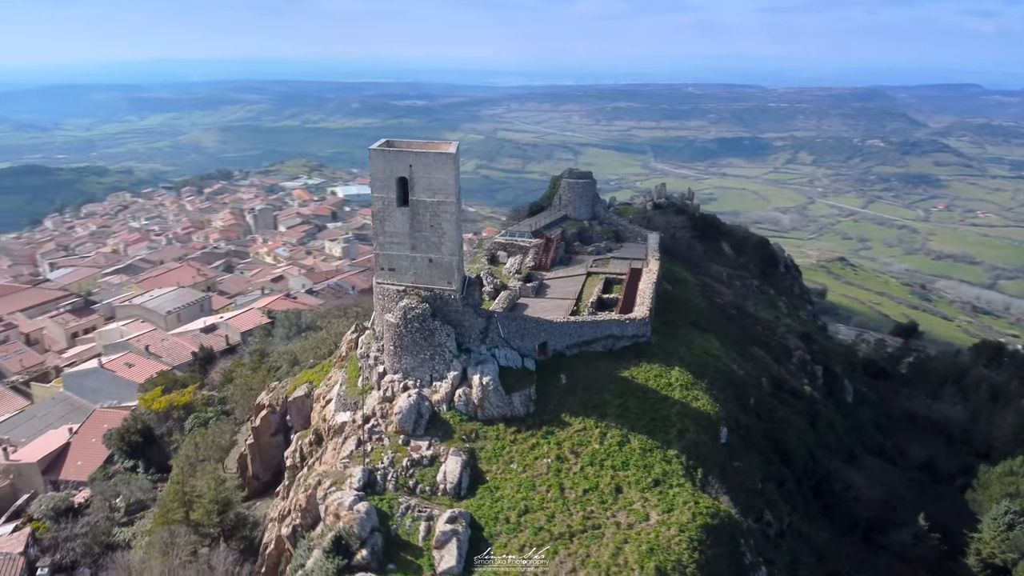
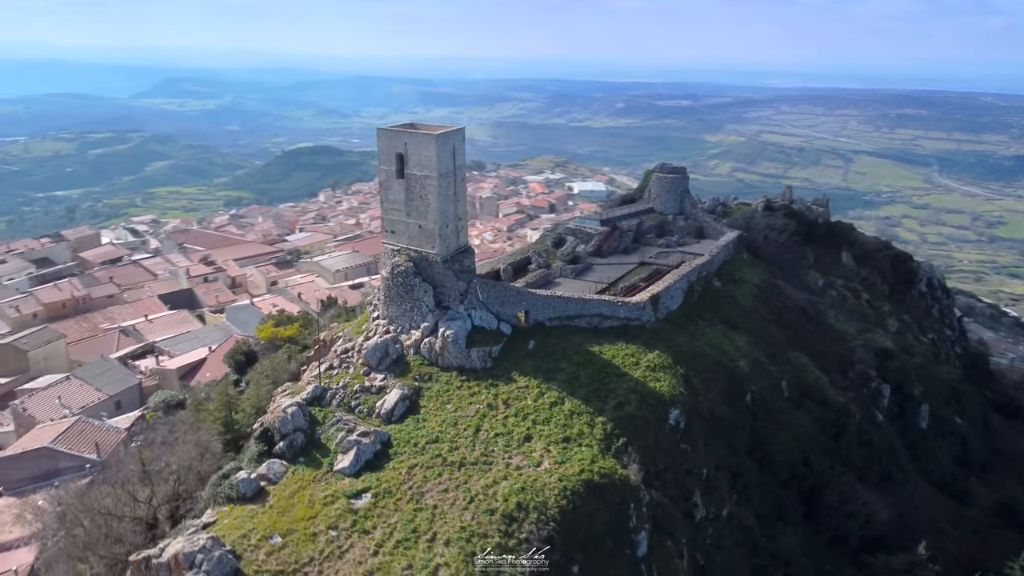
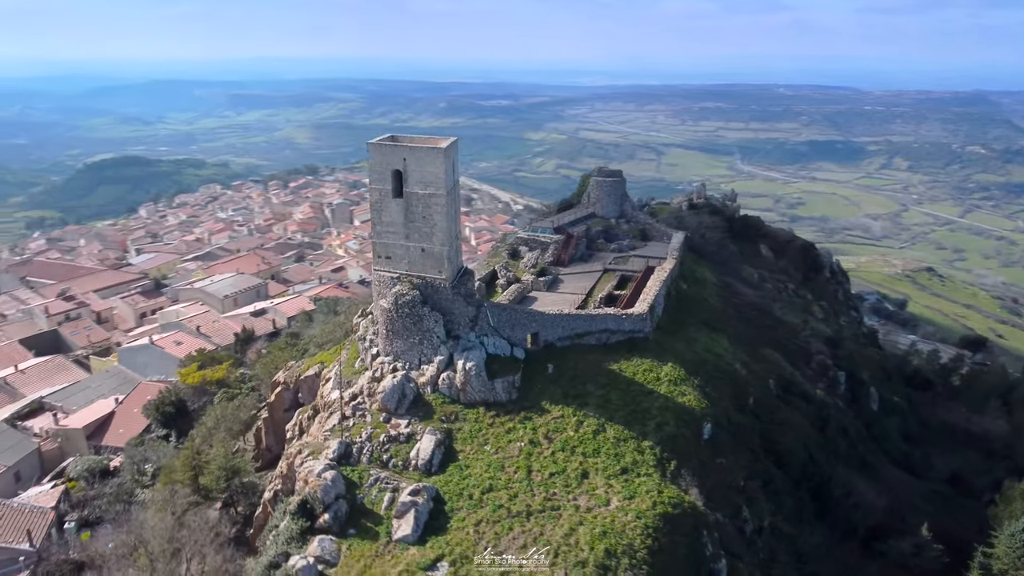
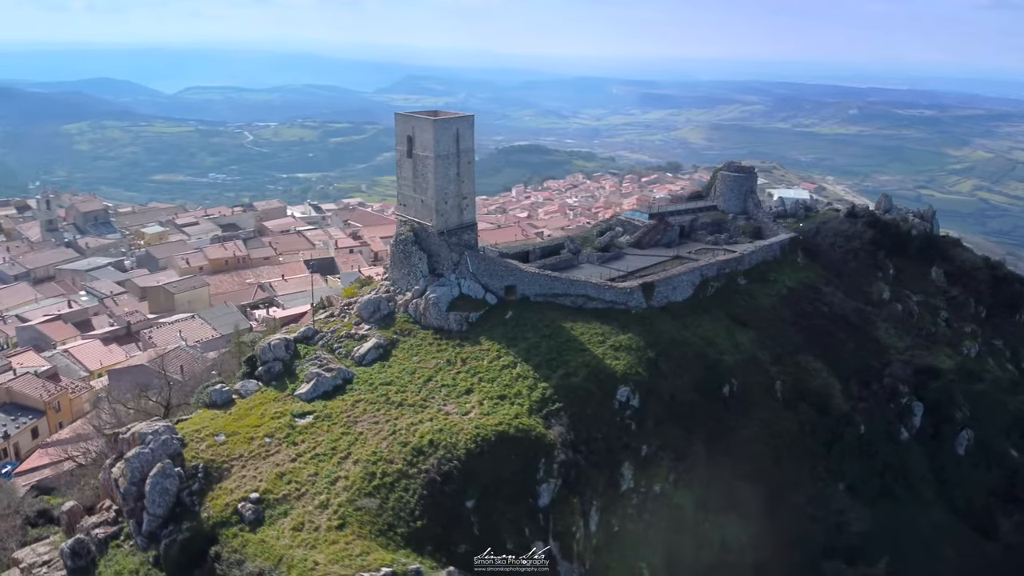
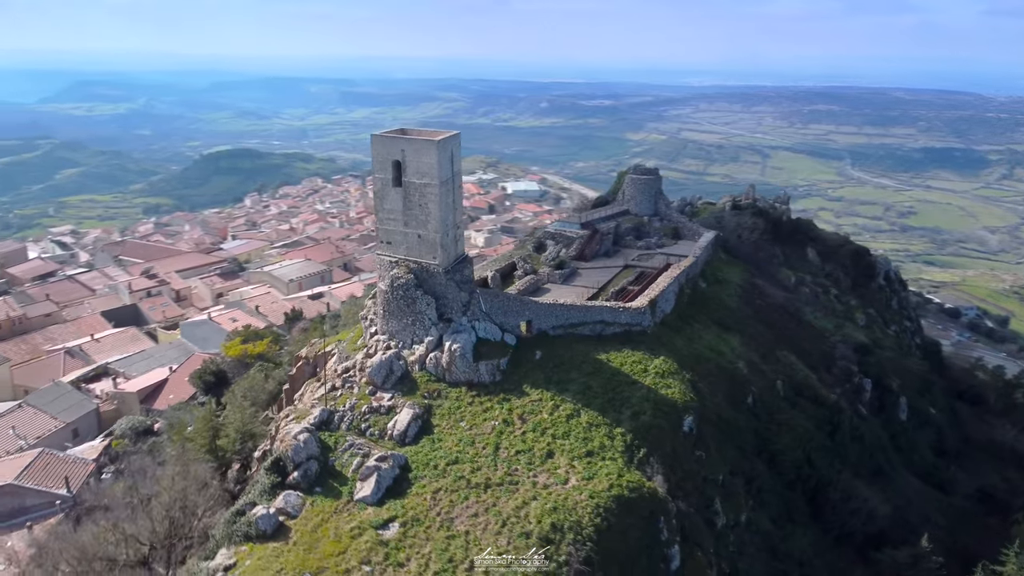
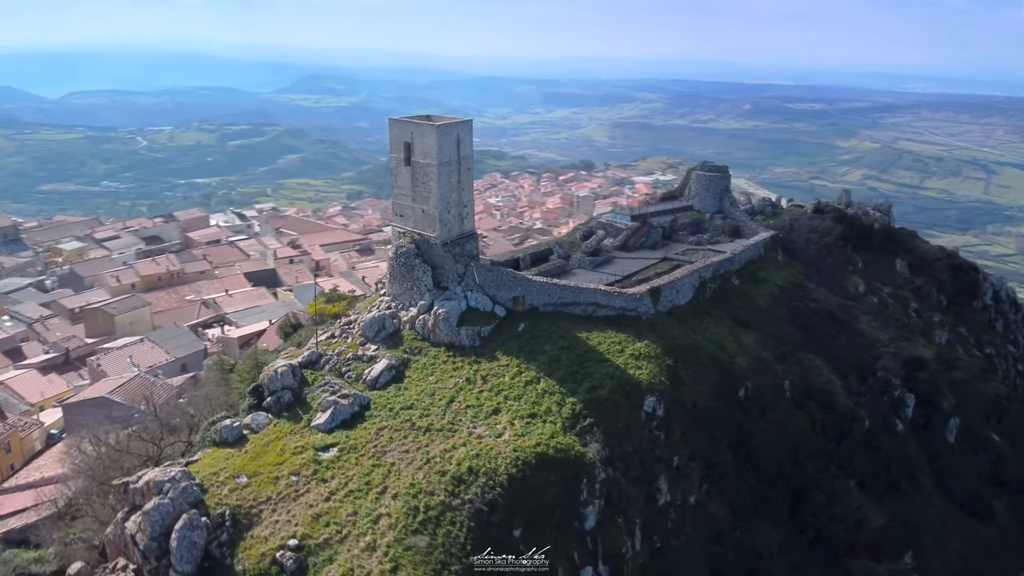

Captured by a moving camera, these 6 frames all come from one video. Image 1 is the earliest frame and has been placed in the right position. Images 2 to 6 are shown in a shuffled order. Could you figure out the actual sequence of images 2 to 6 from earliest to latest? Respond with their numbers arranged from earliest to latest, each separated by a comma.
3, 5, 2, 6, 4
